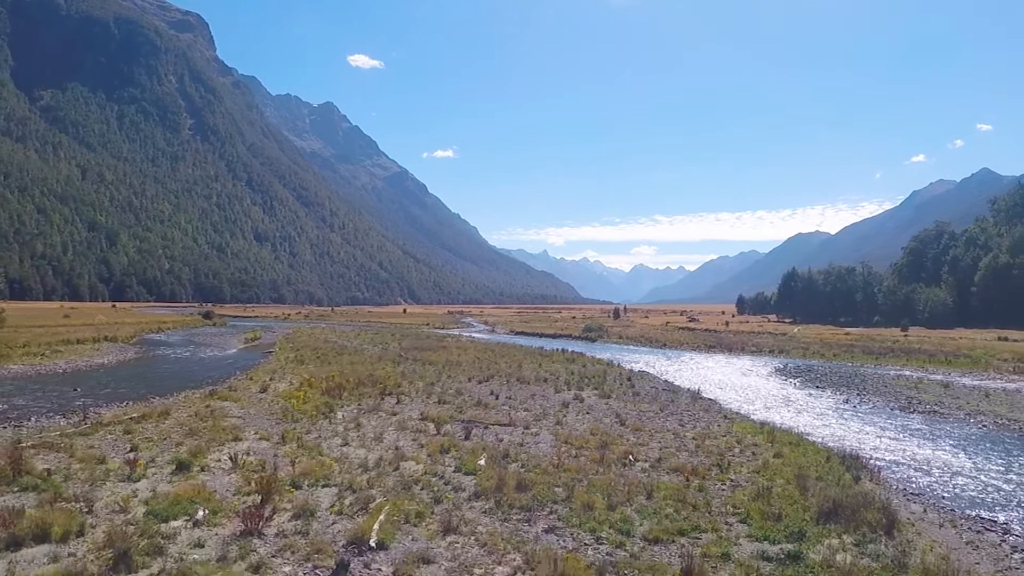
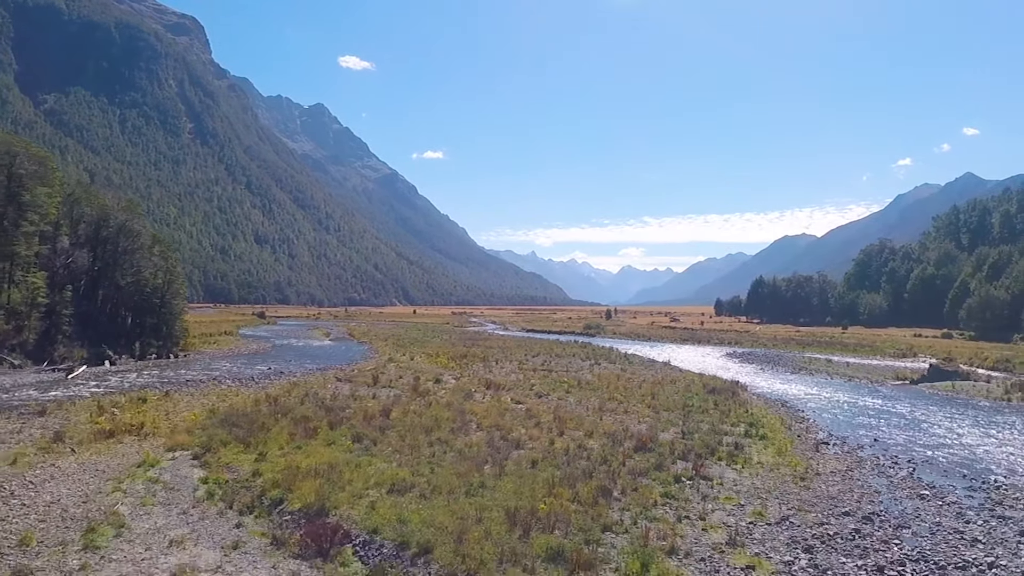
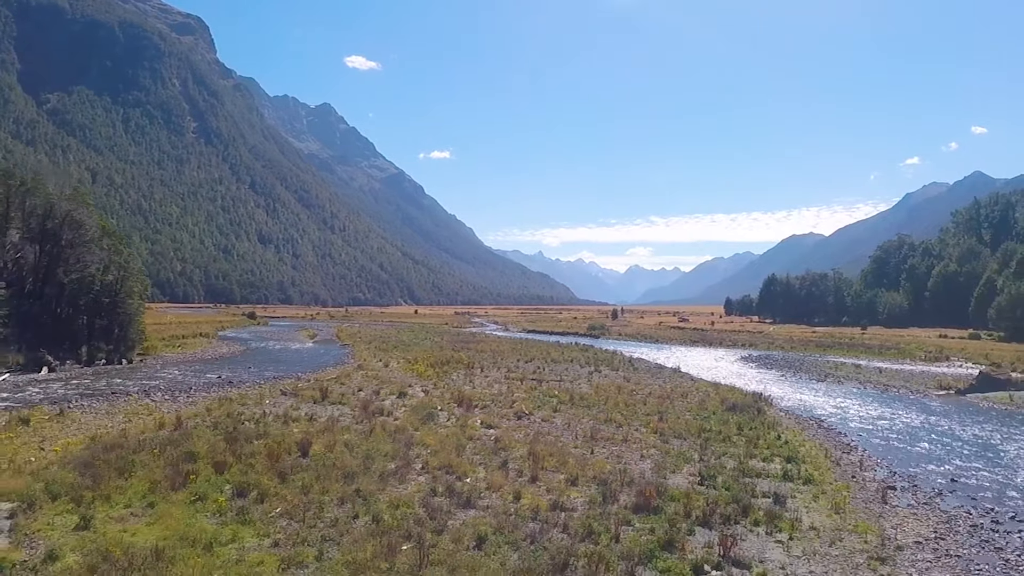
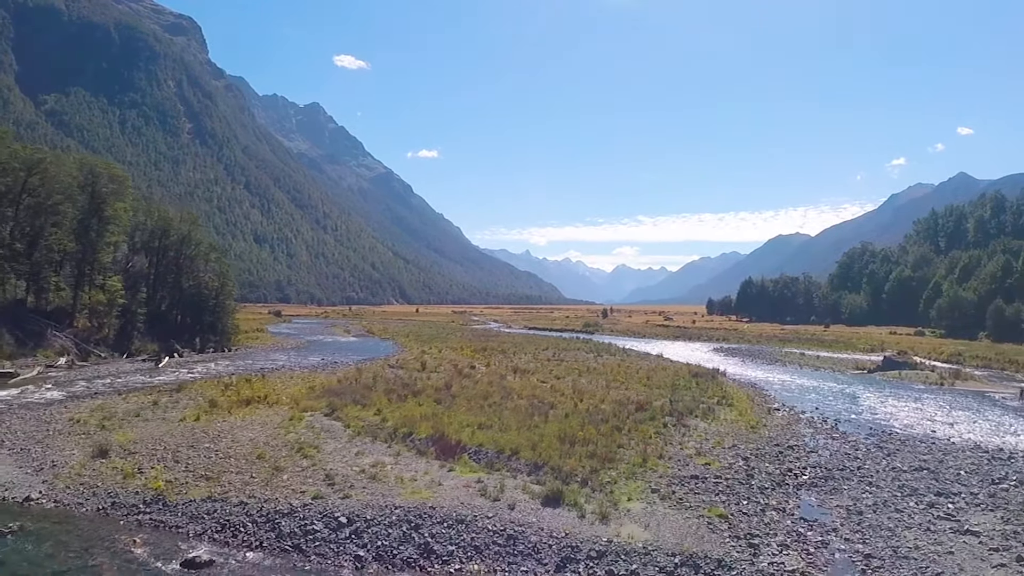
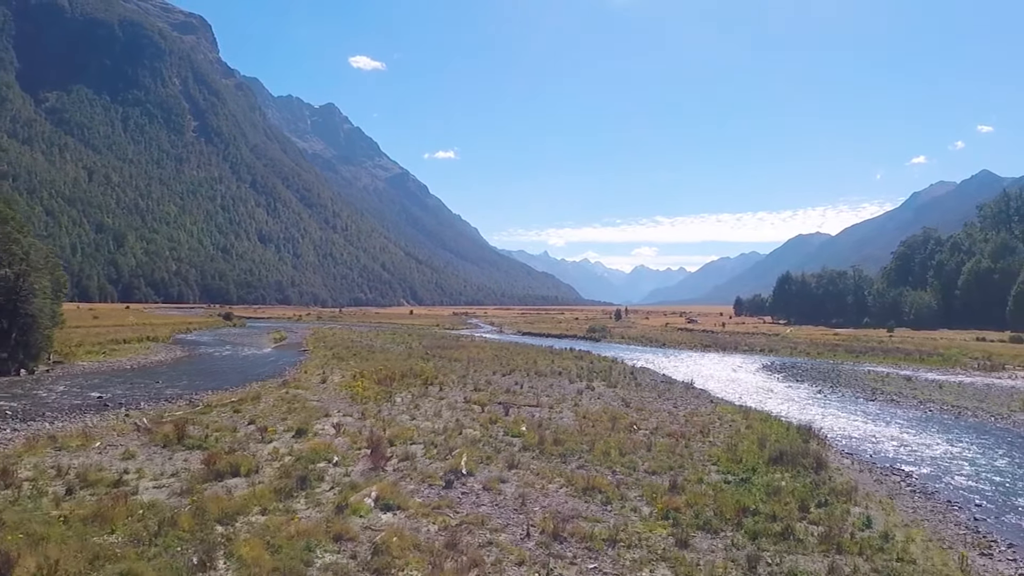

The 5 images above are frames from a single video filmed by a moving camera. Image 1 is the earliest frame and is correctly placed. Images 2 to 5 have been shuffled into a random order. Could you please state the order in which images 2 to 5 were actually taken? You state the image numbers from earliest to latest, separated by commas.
5, 3, 2, 4
